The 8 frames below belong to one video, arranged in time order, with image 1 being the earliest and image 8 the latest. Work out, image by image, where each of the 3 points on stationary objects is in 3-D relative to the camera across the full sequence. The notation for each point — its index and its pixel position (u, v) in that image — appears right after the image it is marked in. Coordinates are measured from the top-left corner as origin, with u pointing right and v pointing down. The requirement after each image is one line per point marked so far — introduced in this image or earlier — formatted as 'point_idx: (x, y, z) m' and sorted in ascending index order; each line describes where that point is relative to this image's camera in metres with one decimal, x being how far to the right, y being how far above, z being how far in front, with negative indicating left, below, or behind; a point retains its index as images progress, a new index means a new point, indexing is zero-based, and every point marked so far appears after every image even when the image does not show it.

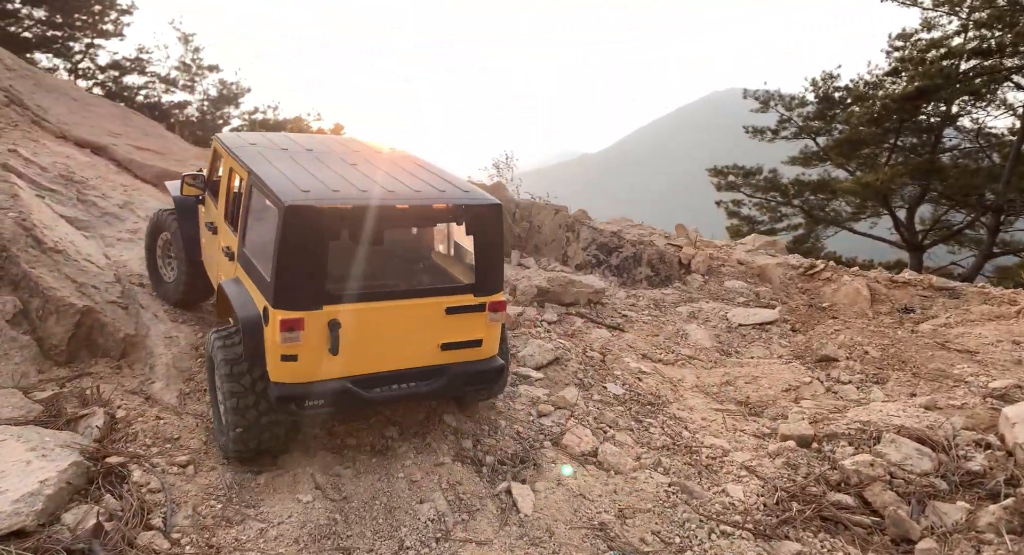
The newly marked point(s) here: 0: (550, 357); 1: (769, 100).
0: (+0.3, -0.7, +5.8) m
1: (+6.4, +4.3, +16.4) m
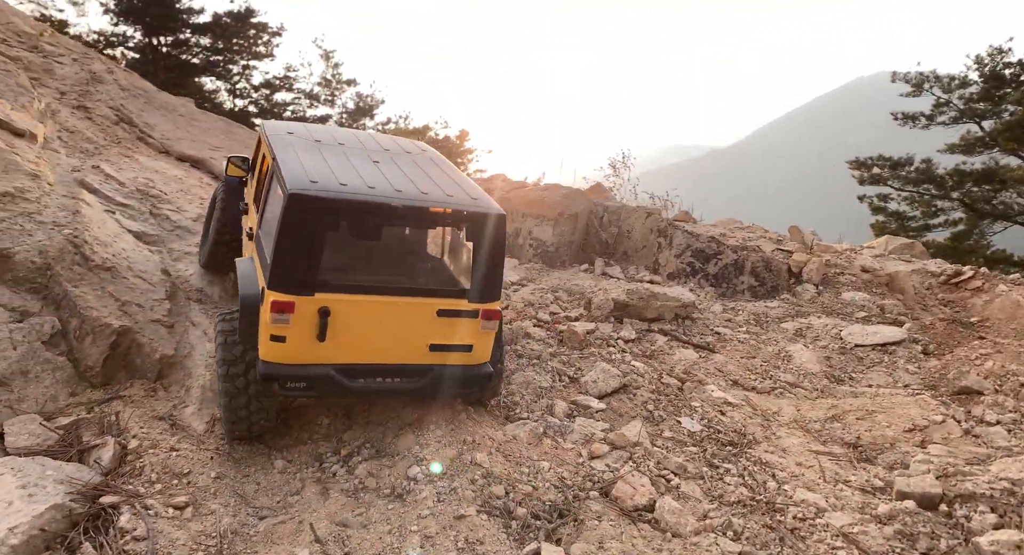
0: (+0.8, -0.8, +5.1) m
1: (+8.7, +4.2, +14.5) m
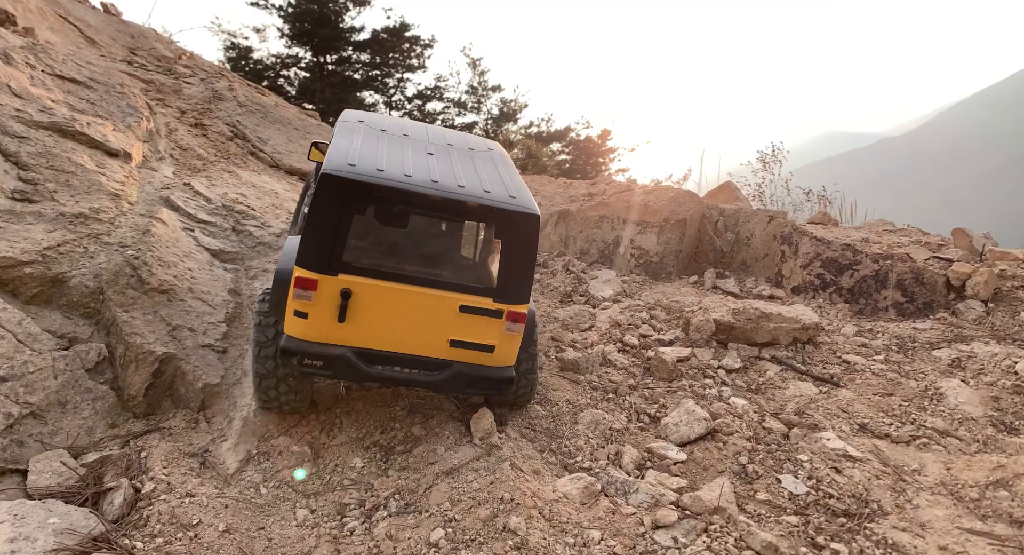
0: (+1.2, -1.0, +4.3) m
1: (+10.8, +4.1, +12.0) m
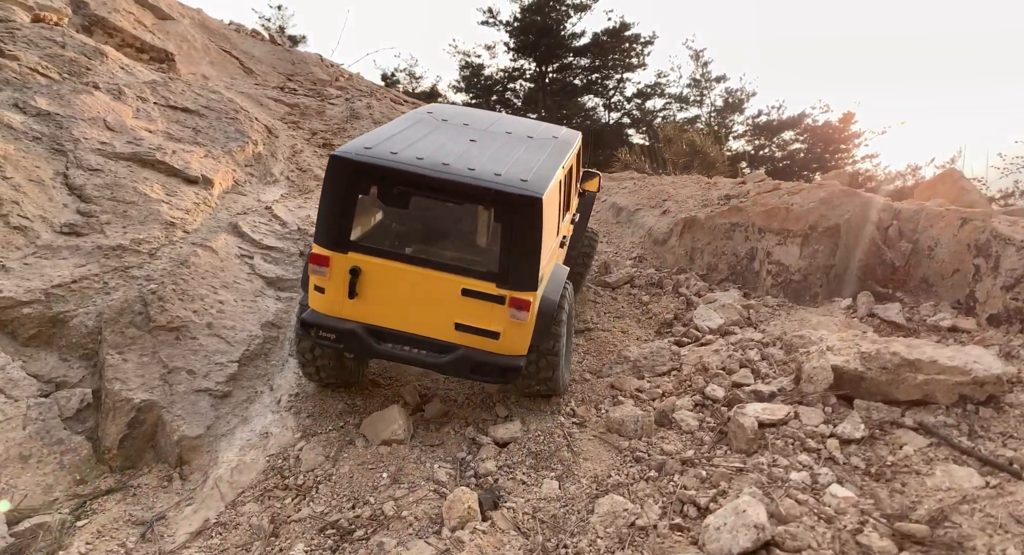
0: (+1.1, -1.2, +3.0) m
1: (+12.4, +3.9, +7.7) m
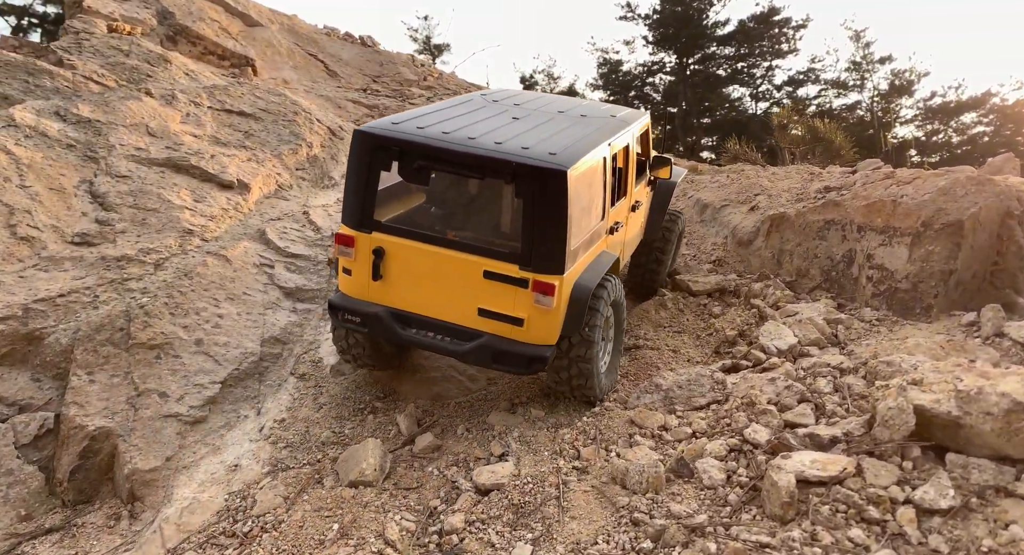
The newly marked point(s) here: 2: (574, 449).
0: (+0.8, -1.3, +2.2) m
1: (+12.8, +3.8, +4.7) m
2: (+0.4, -1.0, +3.9) m
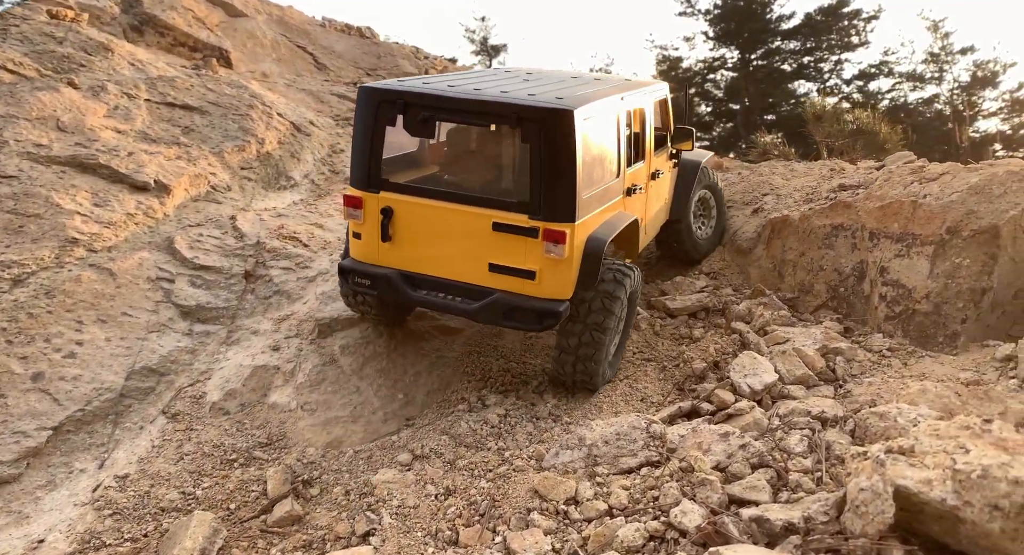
0: (+0.1, -1.4, +1.3) m
1: (+12.2, +3.6, +3.1) m
2: (-0.2, -1.1, +3.0) m
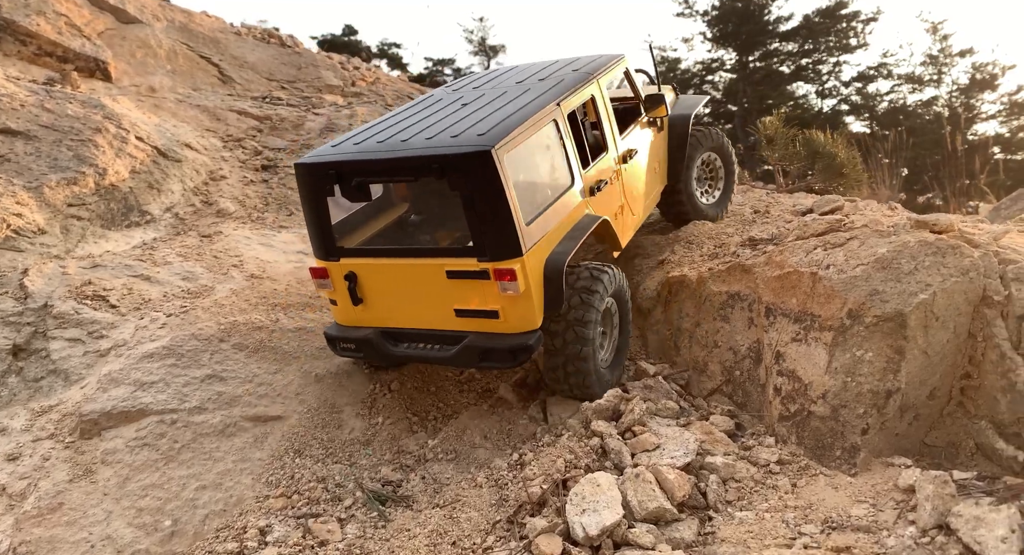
0: (-0.9, -1.9, +0.3) m
1: (+11.2, +3.0, +2.7) m
2: (-1.3, -1.6, +2.0) m
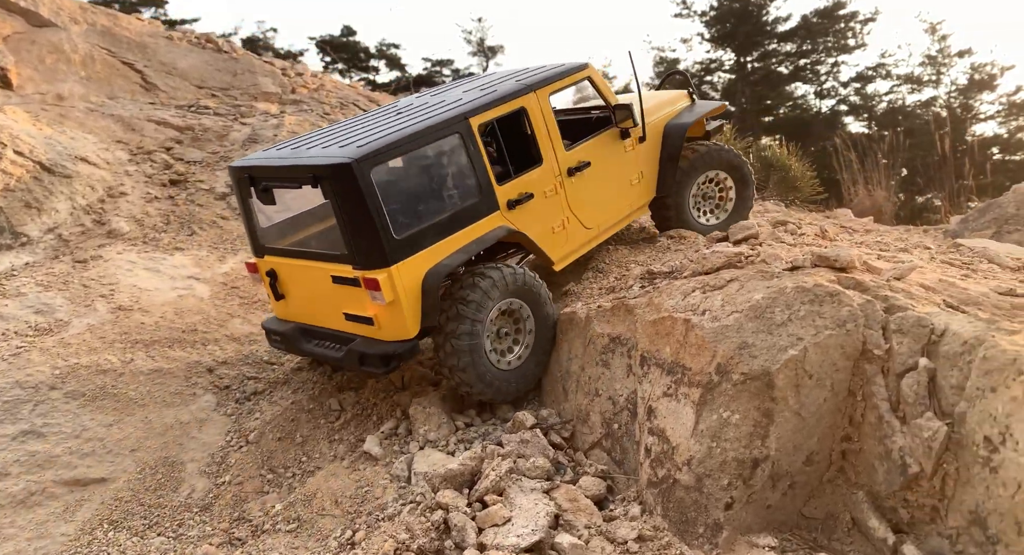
0: (-1.6, -2.2, -0.2) m
1: (+10.4, +2.8, +2.6) m
2: (-2.1, -1.9, +1.5) m
